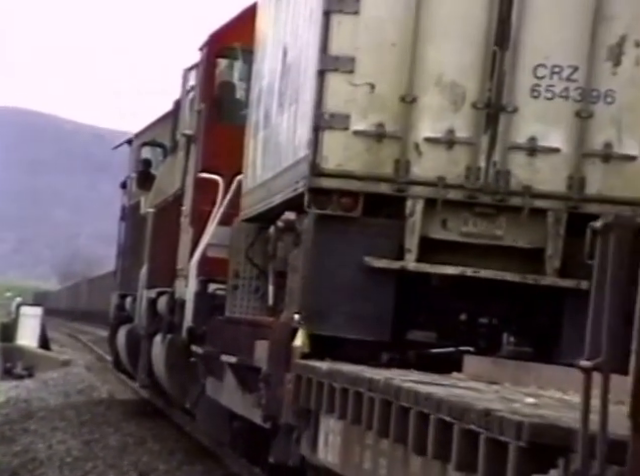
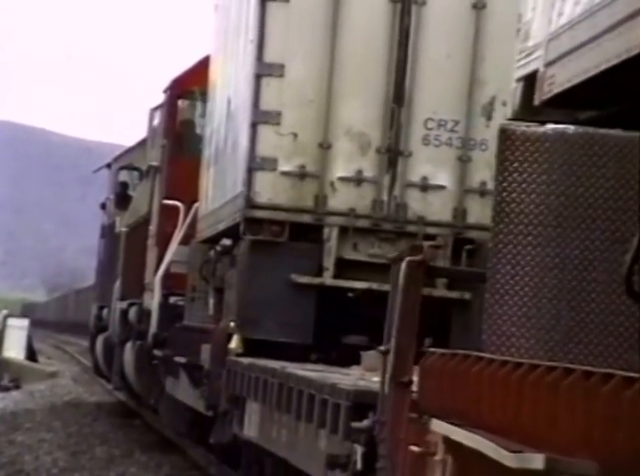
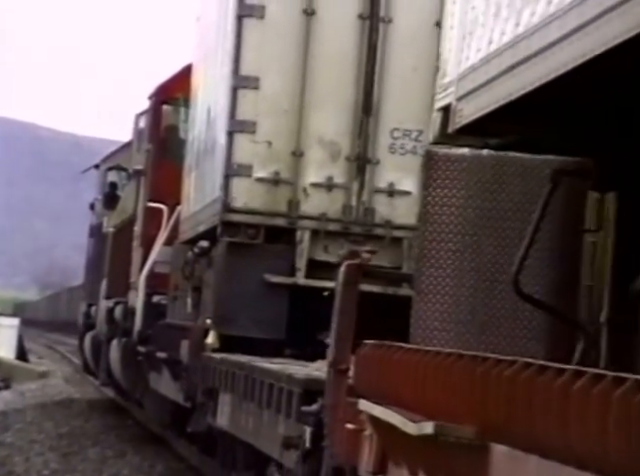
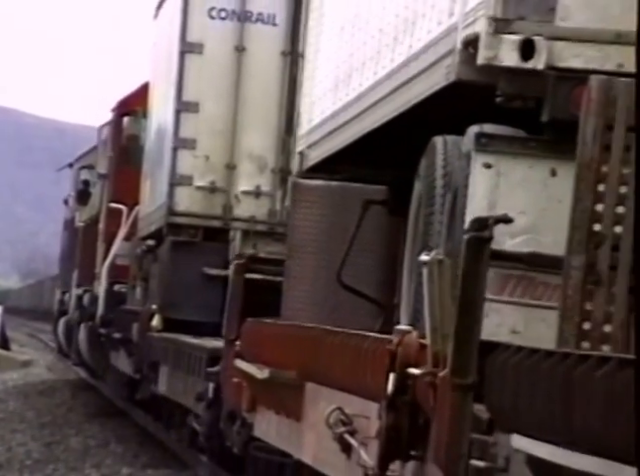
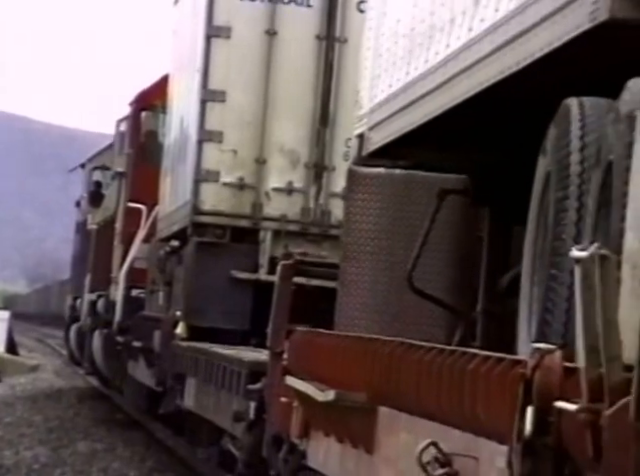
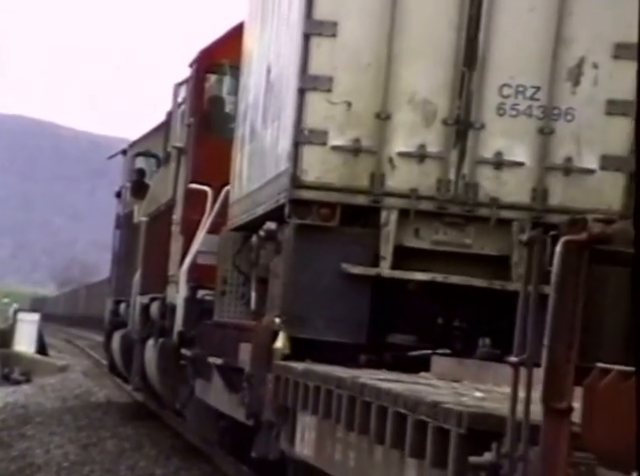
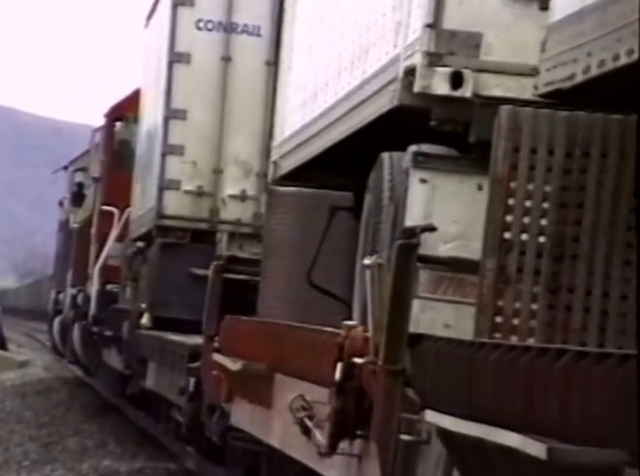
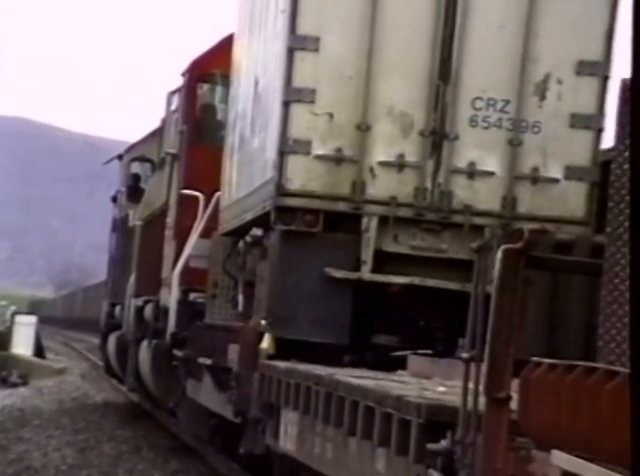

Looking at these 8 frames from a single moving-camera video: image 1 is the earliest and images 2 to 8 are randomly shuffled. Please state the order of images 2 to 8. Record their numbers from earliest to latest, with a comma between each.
6, 8, 2, 3, 5, 4, 7
